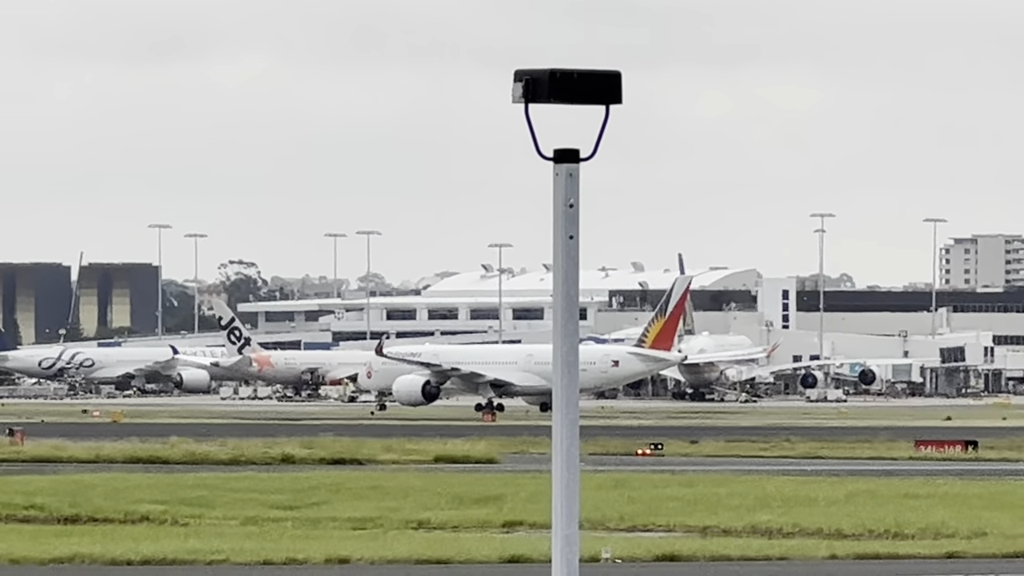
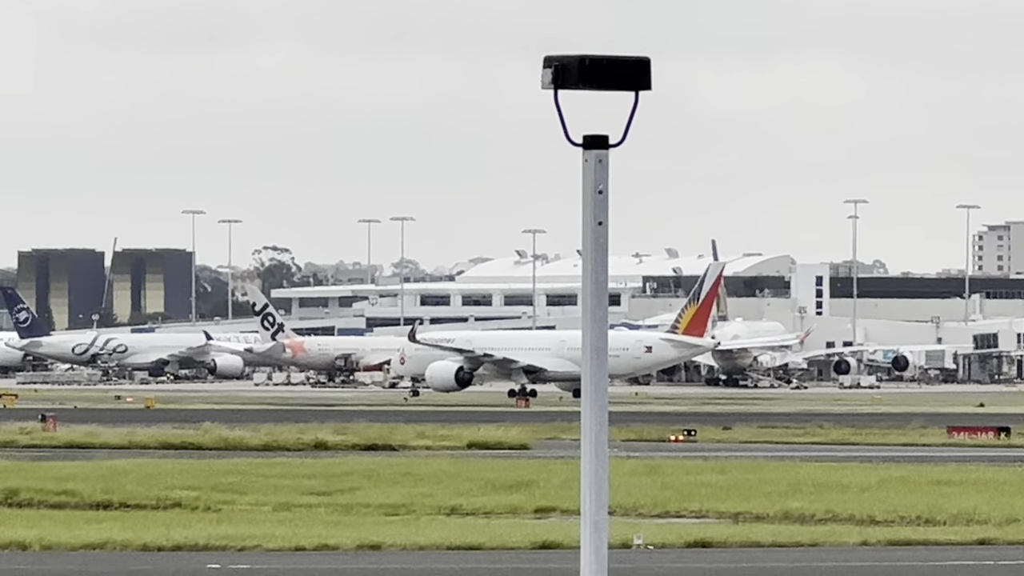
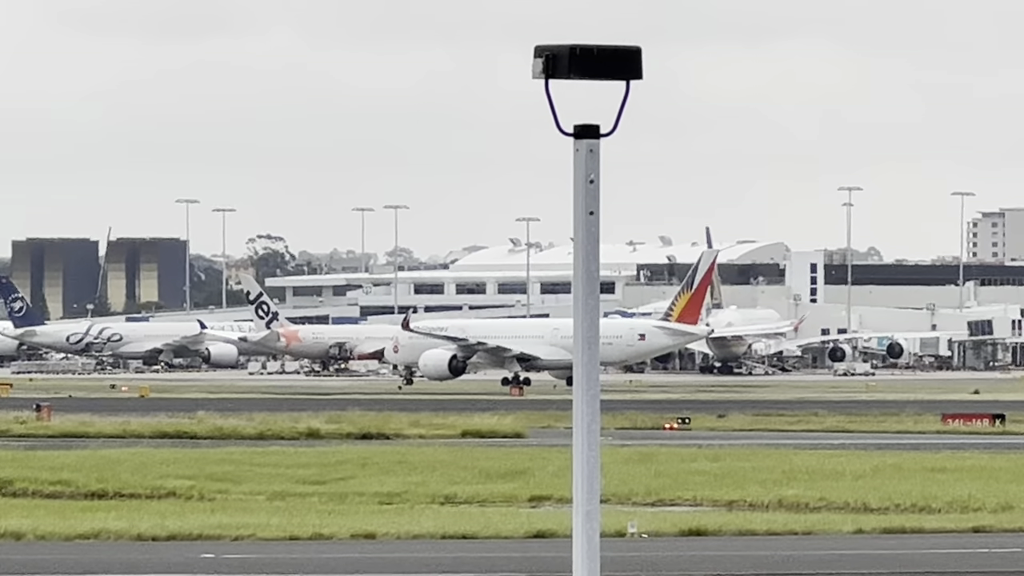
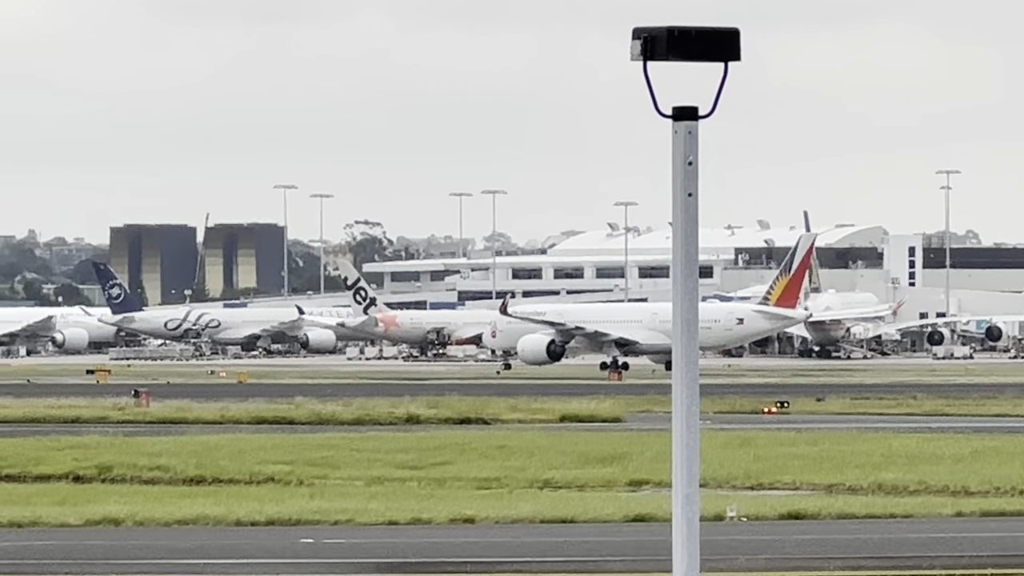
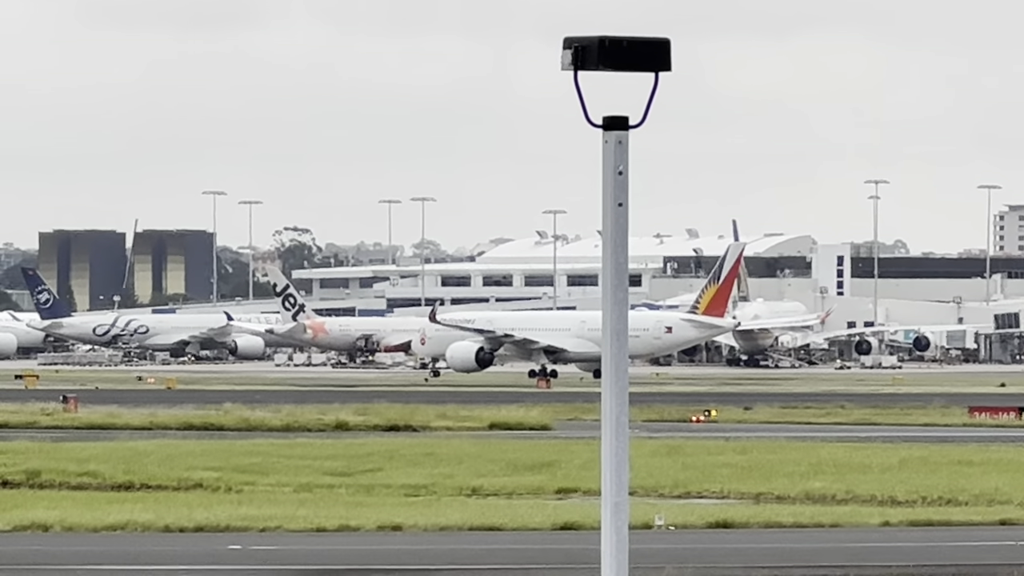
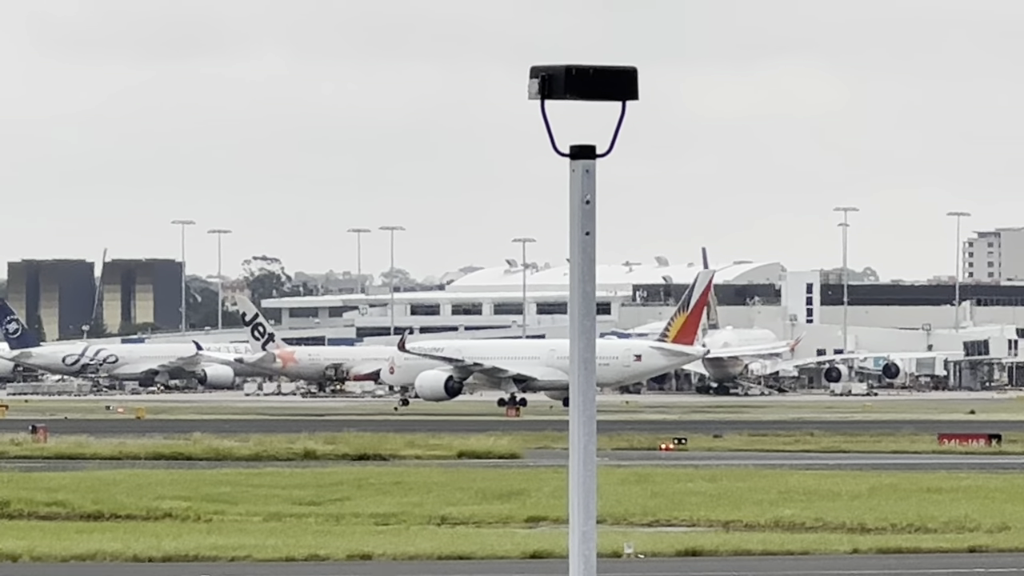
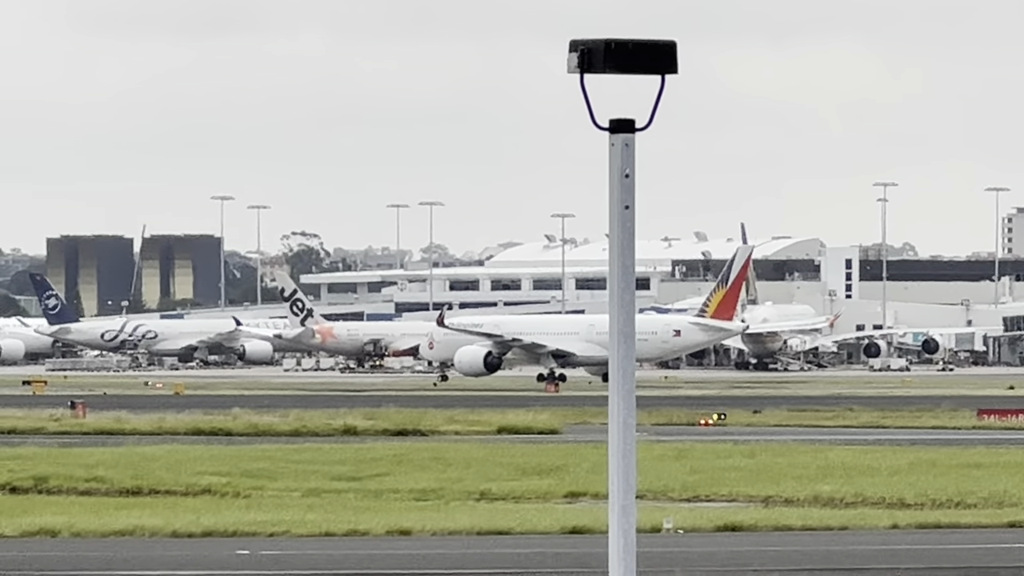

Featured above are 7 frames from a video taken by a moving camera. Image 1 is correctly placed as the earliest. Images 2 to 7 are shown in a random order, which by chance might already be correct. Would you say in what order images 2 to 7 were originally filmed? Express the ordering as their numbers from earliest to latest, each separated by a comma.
2, 5, 3, 6, 7, 4
